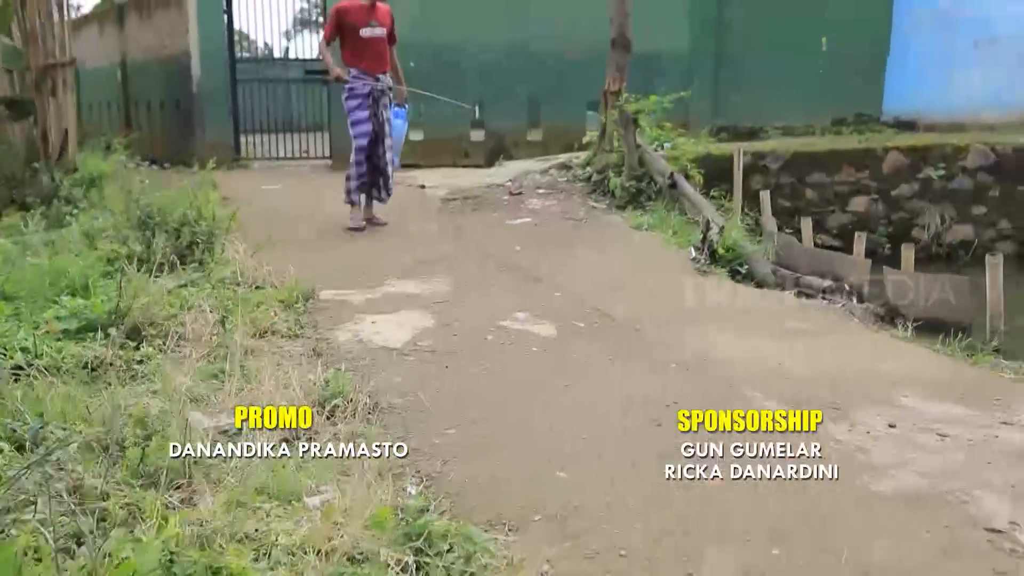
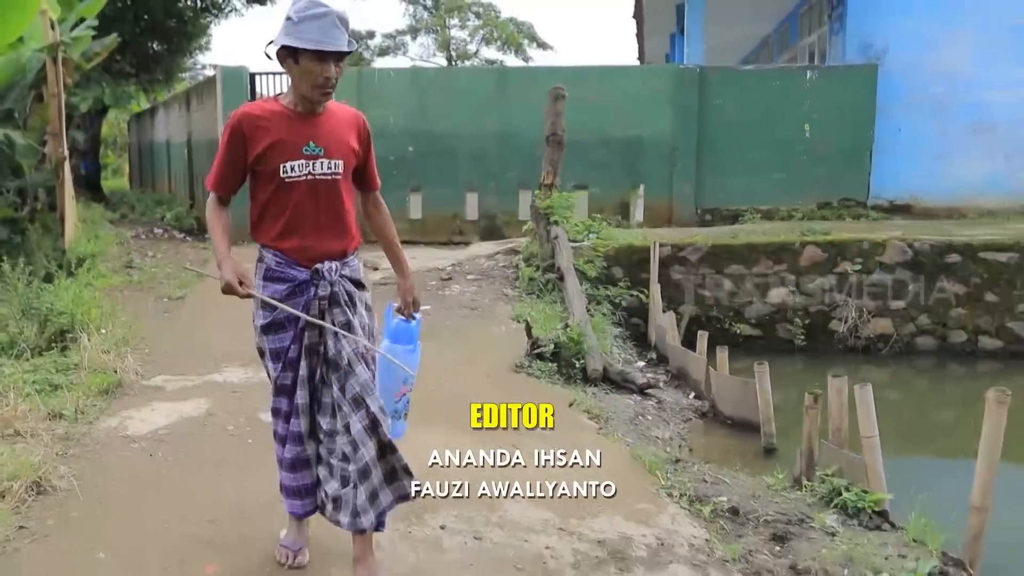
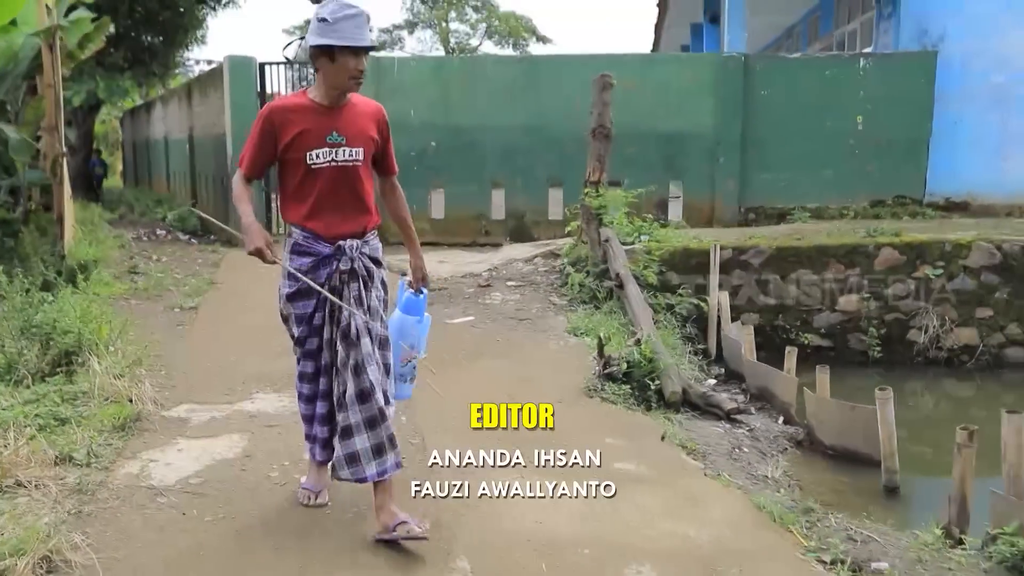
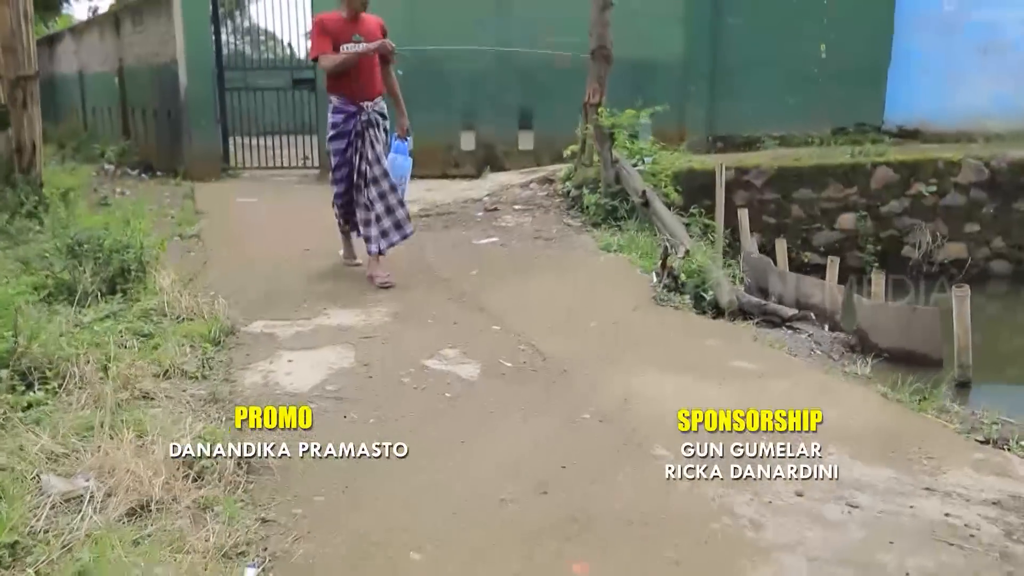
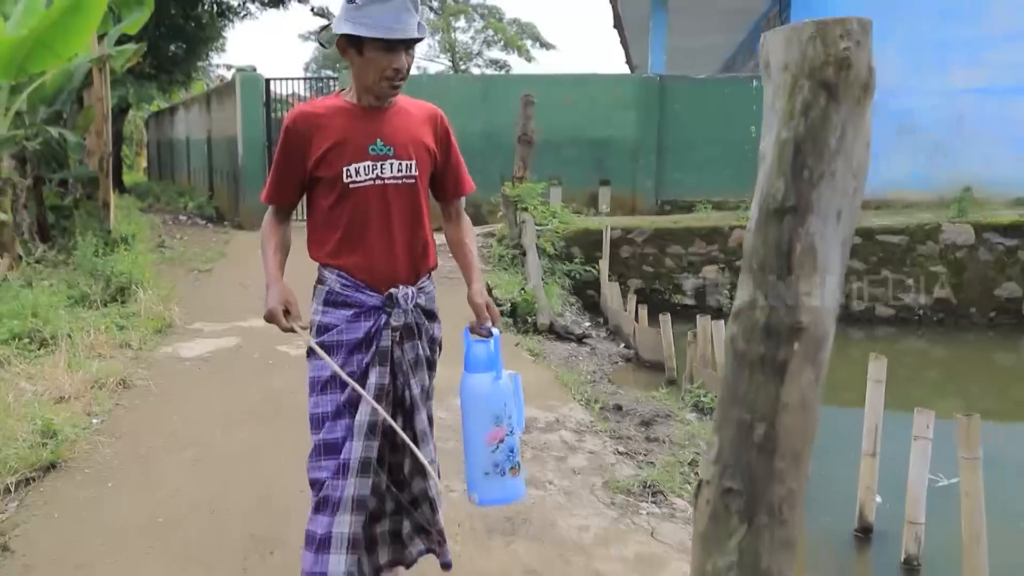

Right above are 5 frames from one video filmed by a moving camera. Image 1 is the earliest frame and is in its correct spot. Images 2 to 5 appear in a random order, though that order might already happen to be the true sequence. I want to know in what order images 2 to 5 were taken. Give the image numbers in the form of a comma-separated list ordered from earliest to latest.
4, 3, 2, 5
